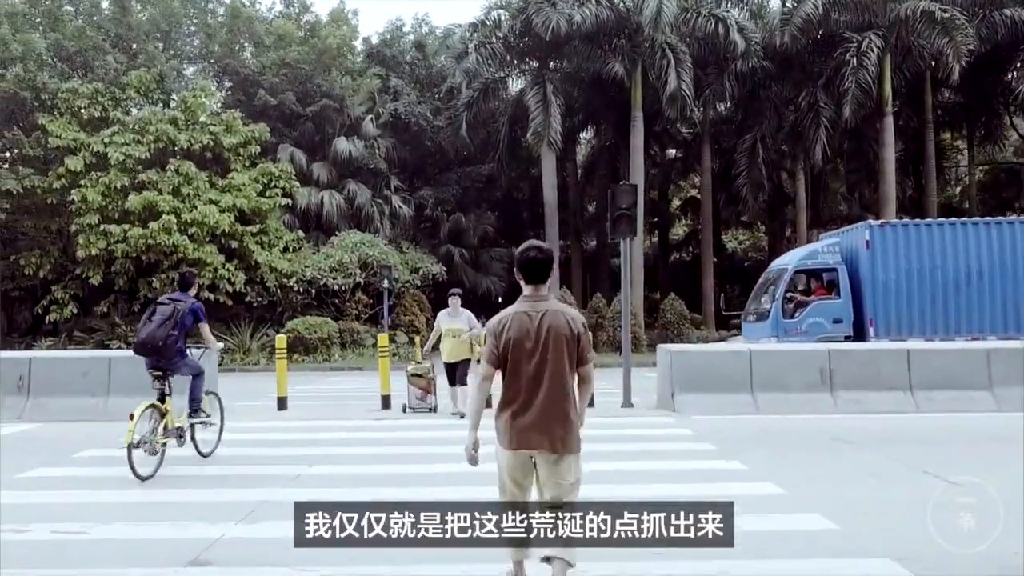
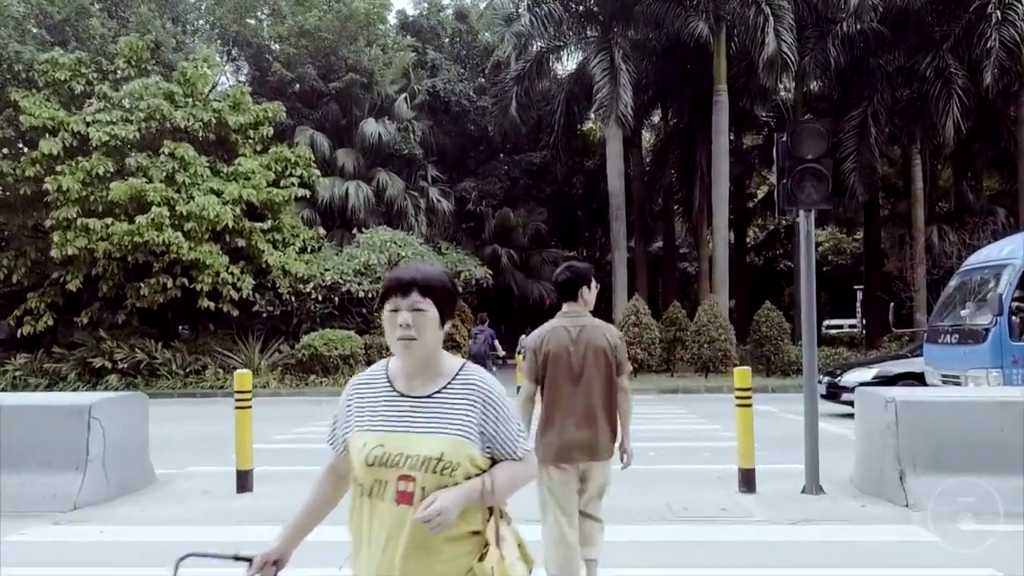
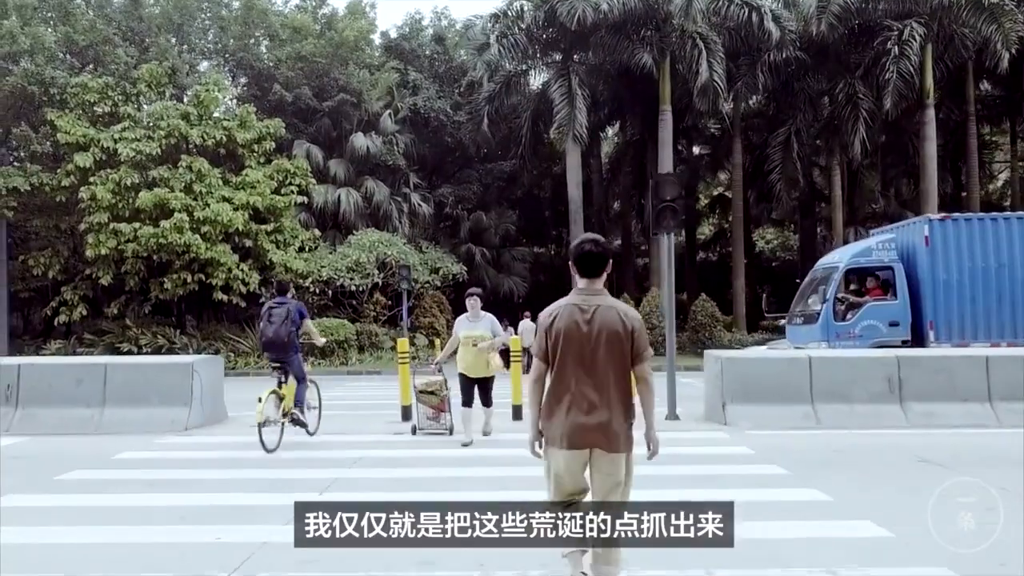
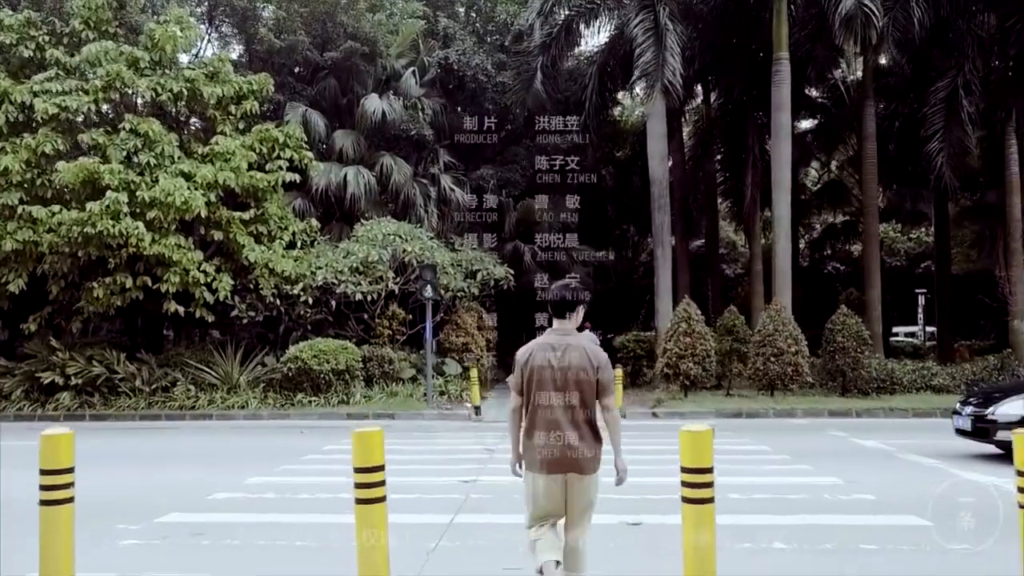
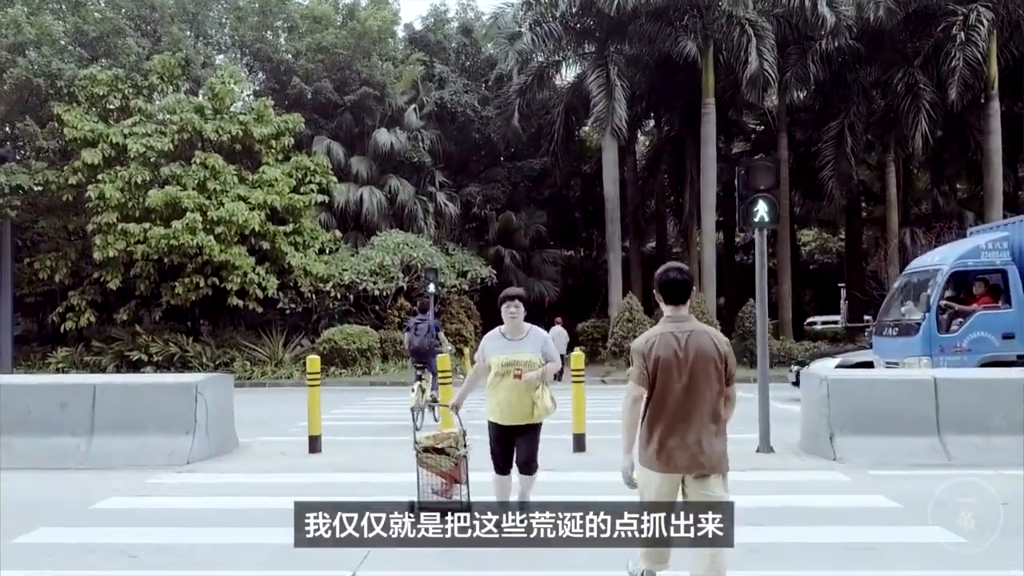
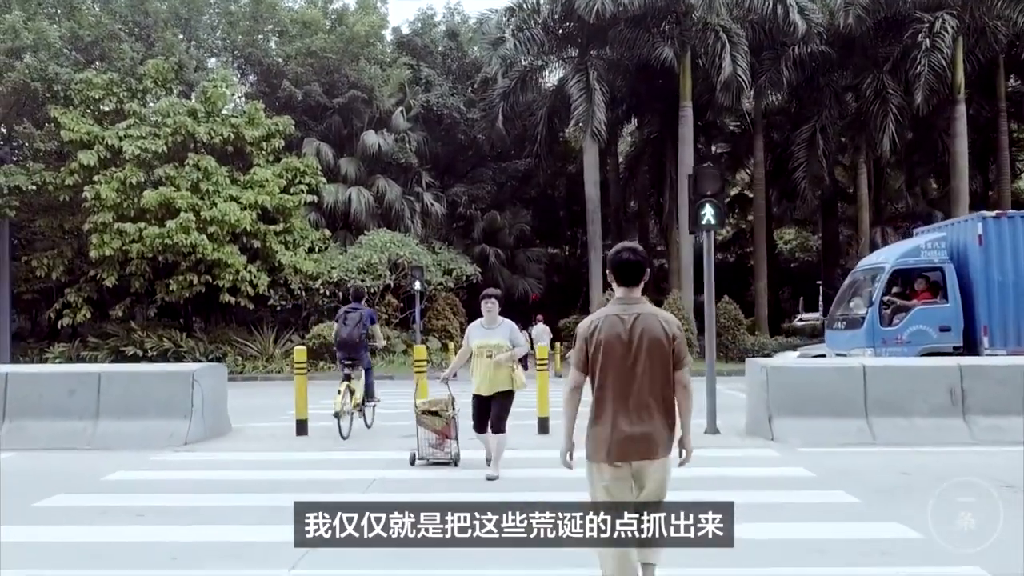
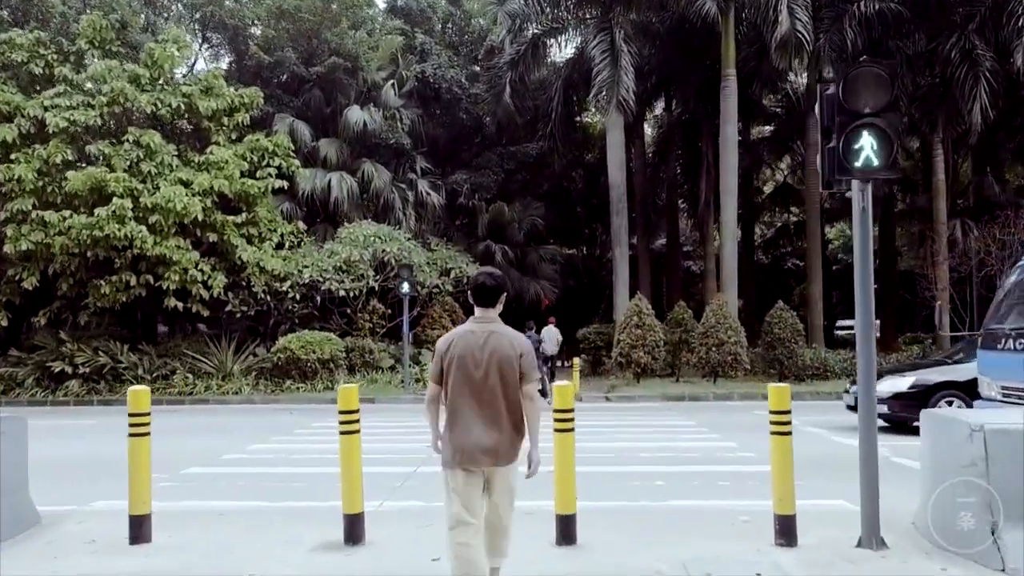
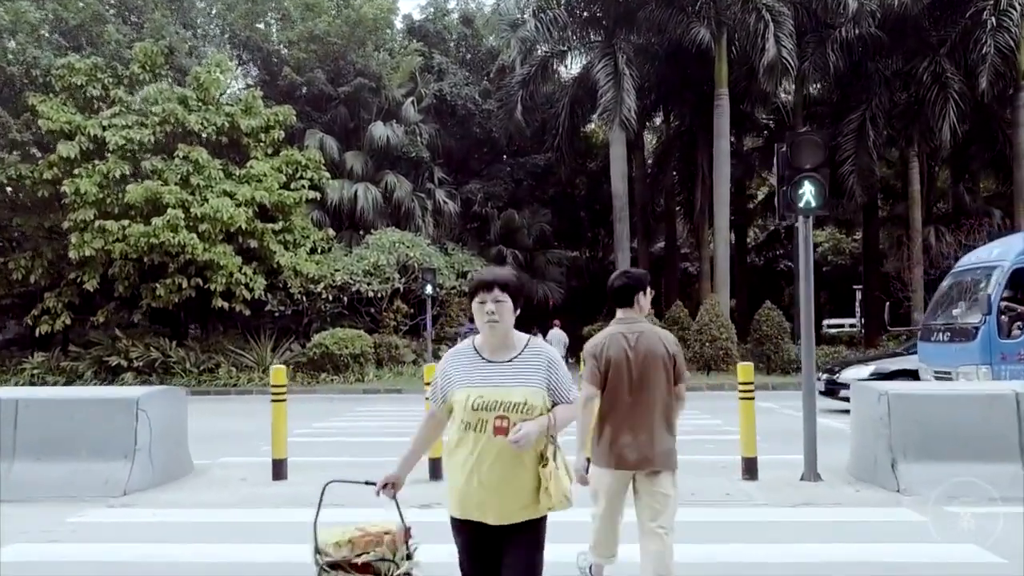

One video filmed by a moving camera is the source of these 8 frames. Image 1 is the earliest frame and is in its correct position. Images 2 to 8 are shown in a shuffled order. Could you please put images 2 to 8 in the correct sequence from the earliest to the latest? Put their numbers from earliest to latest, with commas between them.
3, 6, 5, 8, 2, 7, 4
